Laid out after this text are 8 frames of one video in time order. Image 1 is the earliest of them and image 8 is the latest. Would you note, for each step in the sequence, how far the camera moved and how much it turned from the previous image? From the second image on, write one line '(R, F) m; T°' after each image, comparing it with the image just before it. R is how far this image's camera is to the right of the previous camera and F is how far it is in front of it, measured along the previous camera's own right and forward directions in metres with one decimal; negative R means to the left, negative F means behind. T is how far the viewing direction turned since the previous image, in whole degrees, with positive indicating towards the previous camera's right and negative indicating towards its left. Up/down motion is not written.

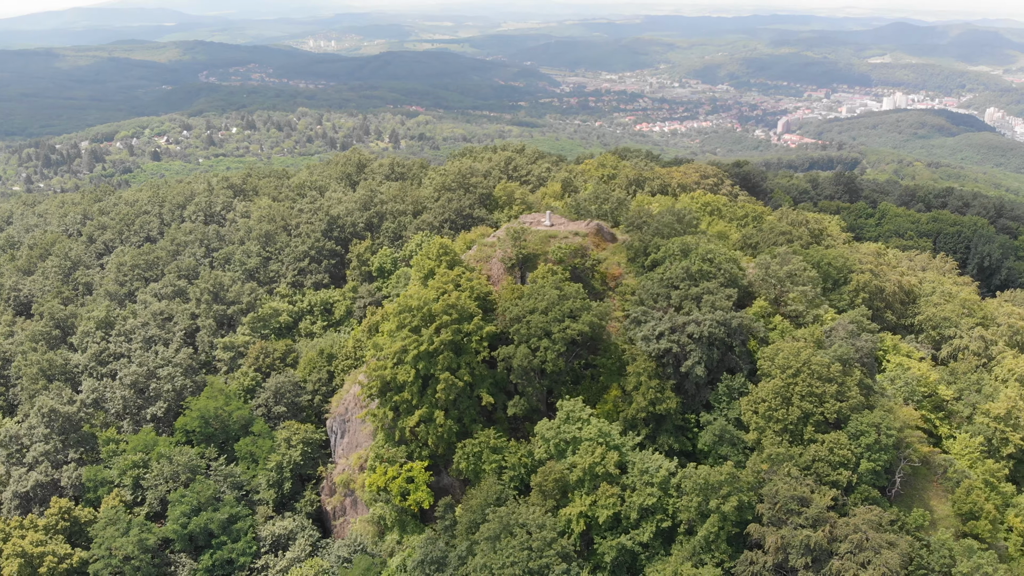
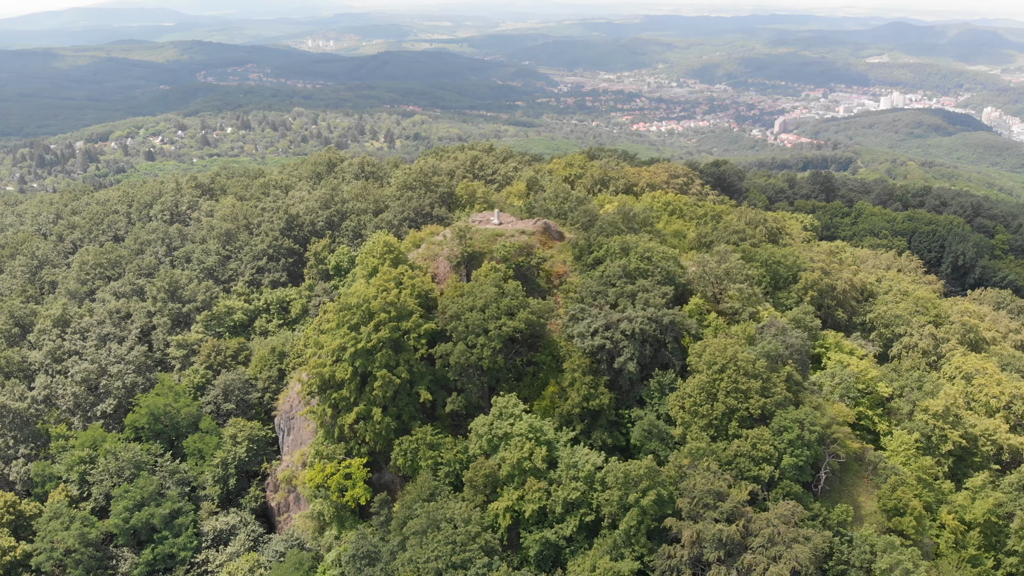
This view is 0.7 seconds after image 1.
(+2.5, -0.1) m; +1°
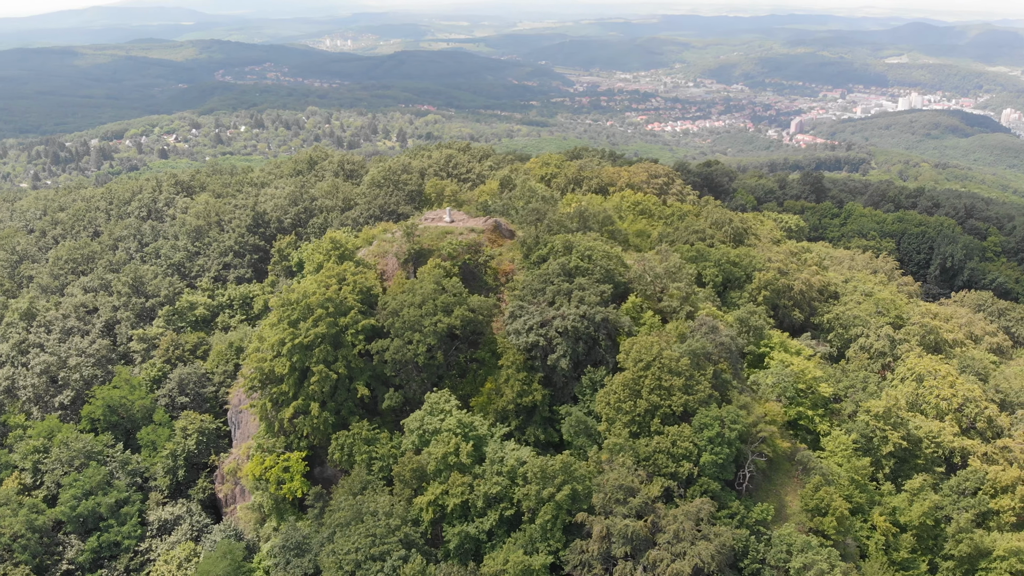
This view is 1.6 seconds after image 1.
(+3.0, -0.2) m; -1°
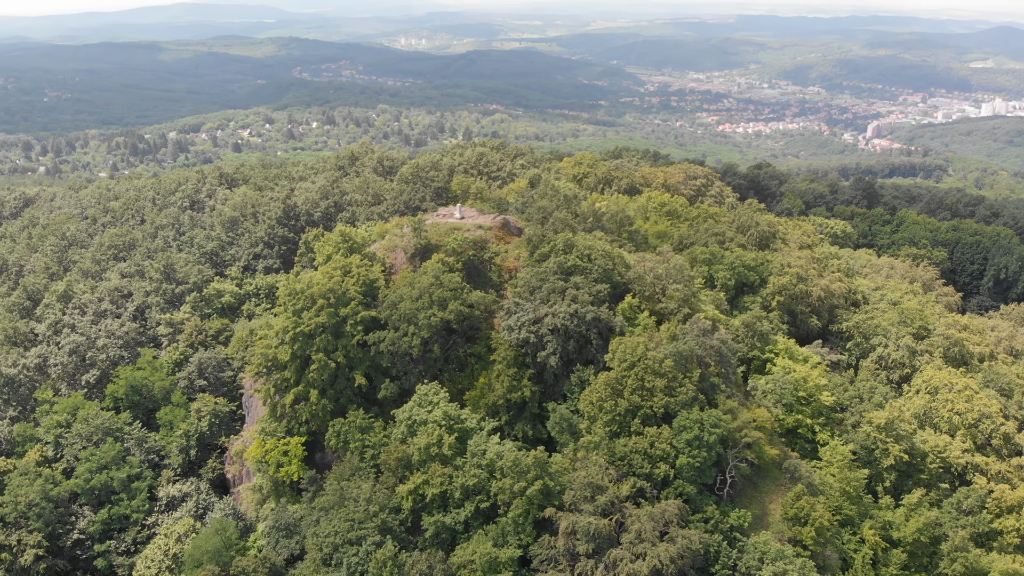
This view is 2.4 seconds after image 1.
(+2.5, -0.3) m; -5°
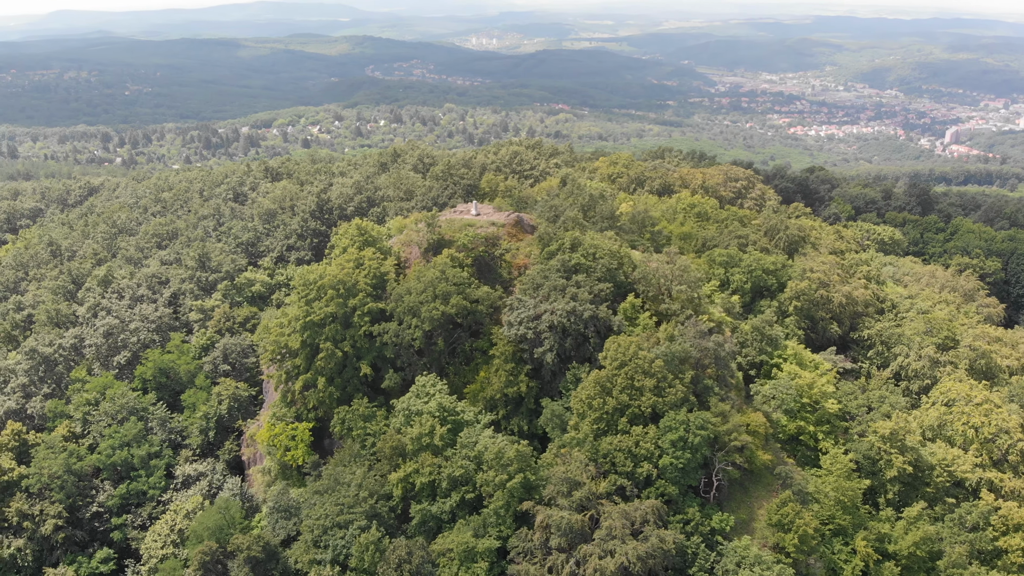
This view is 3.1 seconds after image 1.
(+2.1, -0.4) m; -5°
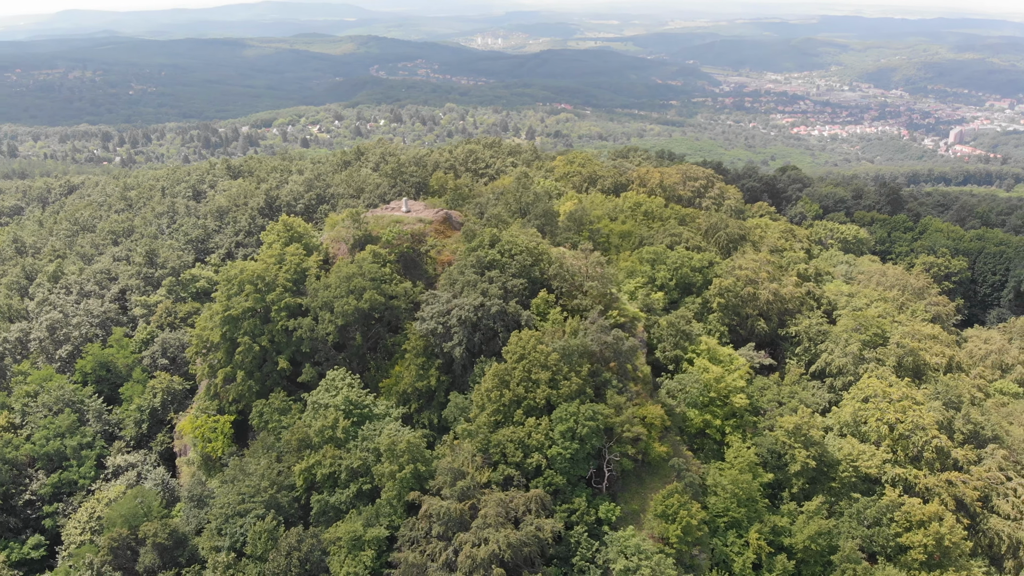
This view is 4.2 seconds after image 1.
(+3.7, -0.3) m; +1°
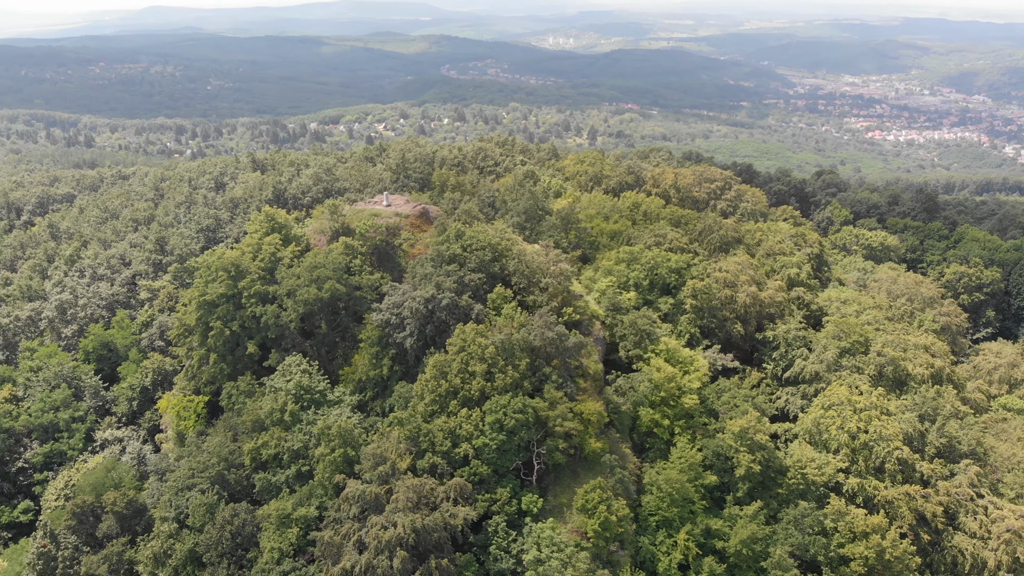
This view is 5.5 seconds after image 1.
(+4.0, -0.3) m; -4°
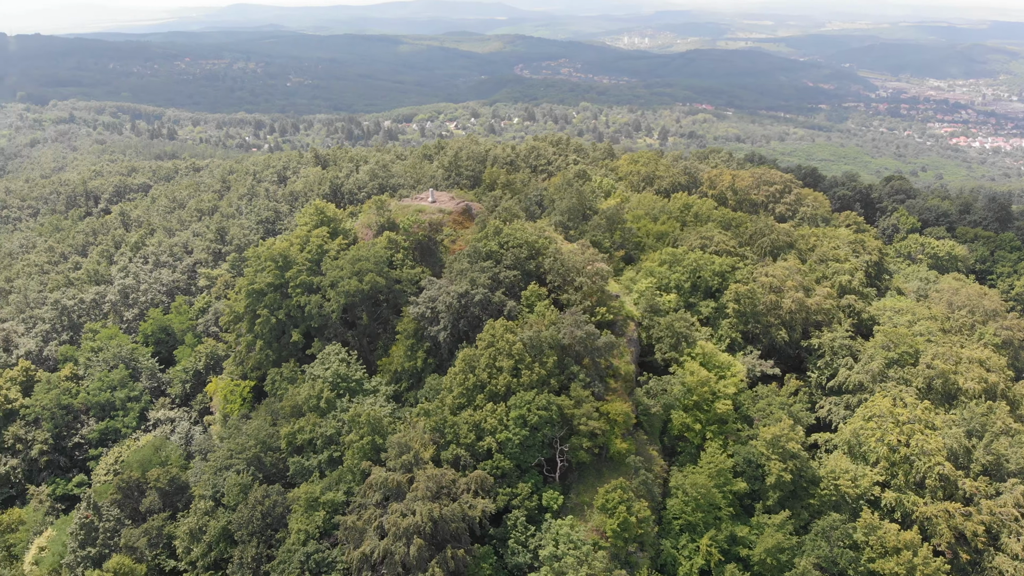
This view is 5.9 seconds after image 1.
(+1.2, -0.1) m; -6°
